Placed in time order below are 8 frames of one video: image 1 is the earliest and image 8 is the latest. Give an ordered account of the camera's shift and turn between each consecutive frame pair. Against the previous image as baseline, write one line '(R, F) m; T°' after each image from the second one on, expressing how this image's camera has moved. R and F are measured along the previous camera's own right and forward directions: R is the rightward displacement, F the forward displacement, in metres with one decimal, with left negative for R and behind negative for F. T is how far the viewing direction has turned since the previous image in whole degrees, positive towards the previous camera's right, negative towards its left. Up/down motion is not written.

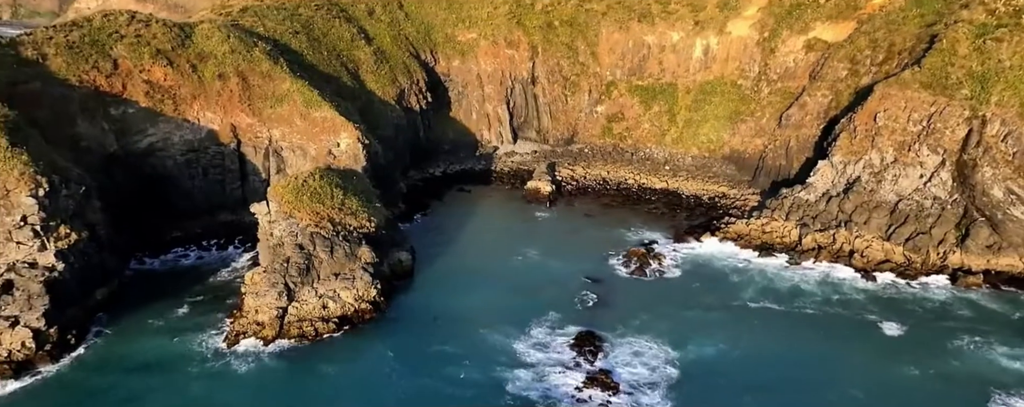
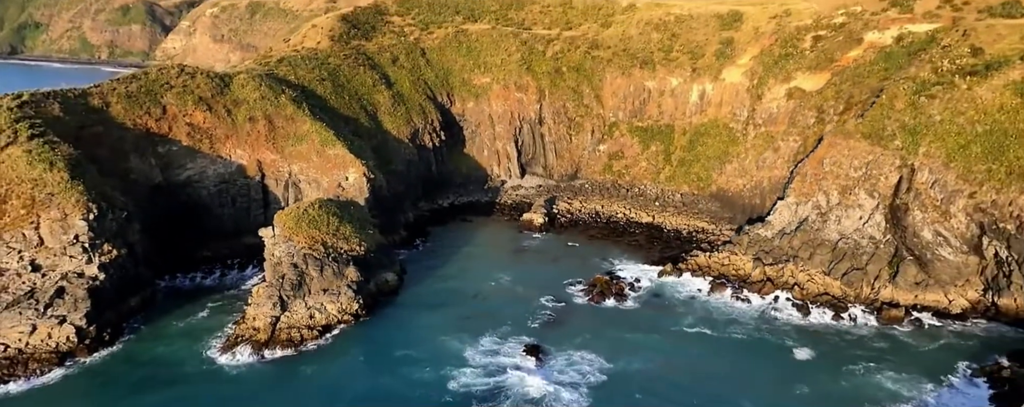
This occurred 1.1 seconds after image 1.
(+5.8, -6.1) m; -5°
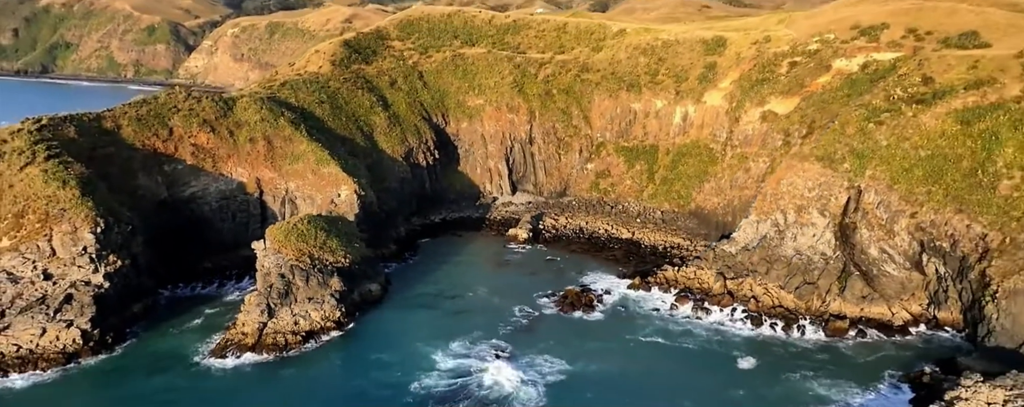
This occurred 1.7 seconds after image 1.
(+3.3, -3.7) m; -2°
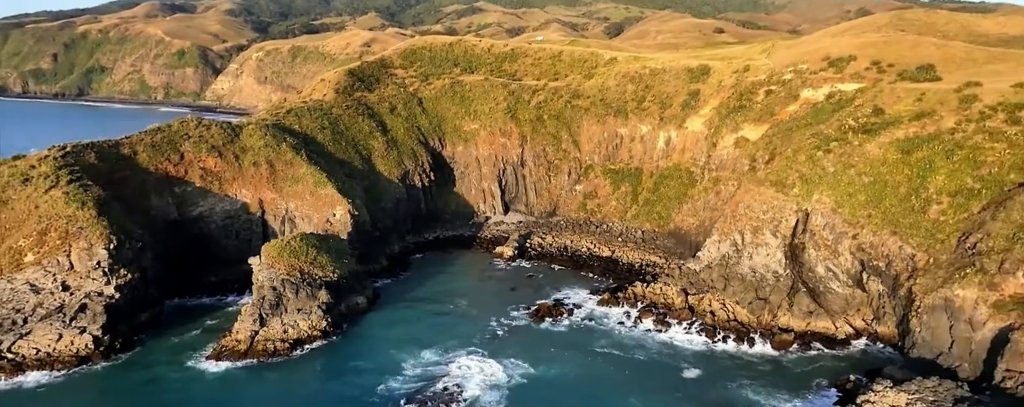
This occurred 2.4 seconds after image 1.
(+3.9, -4.5) m; -2°
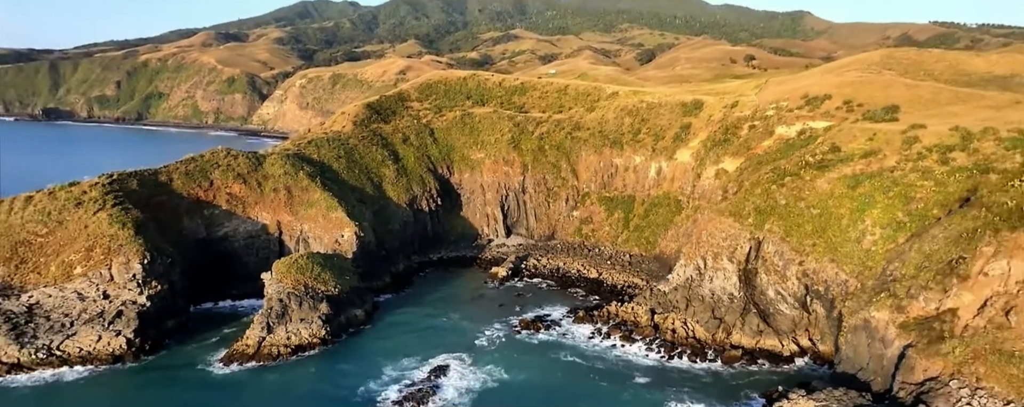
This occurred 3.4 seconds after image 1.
(+5.3, -6.6) m; -4°
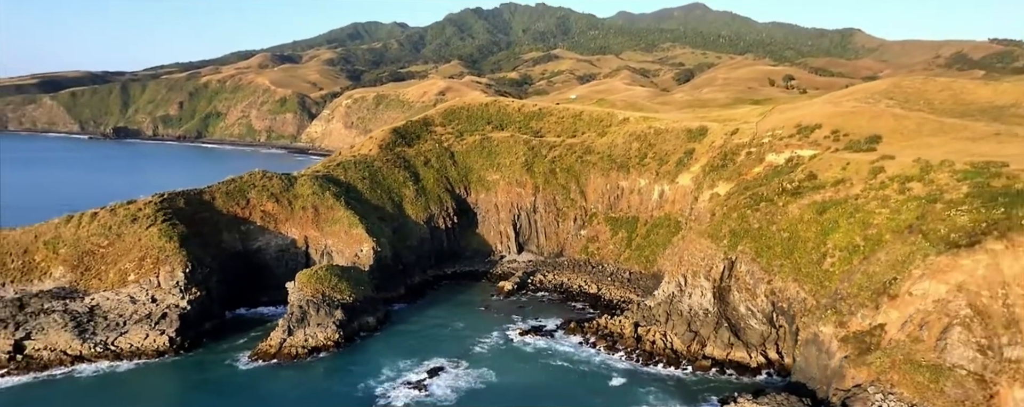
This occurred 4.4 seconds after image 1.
(+4.9, -6.6) m; -4°
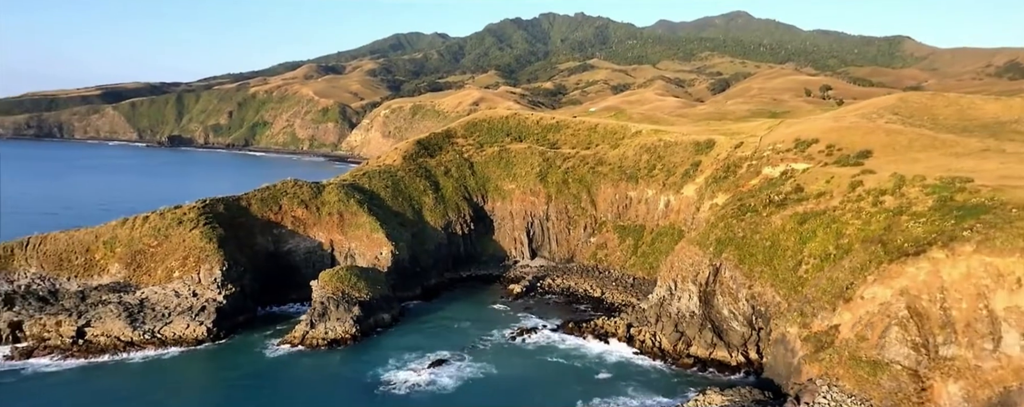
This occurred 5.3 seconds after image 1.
(+4.1, -6.0) m; -3°
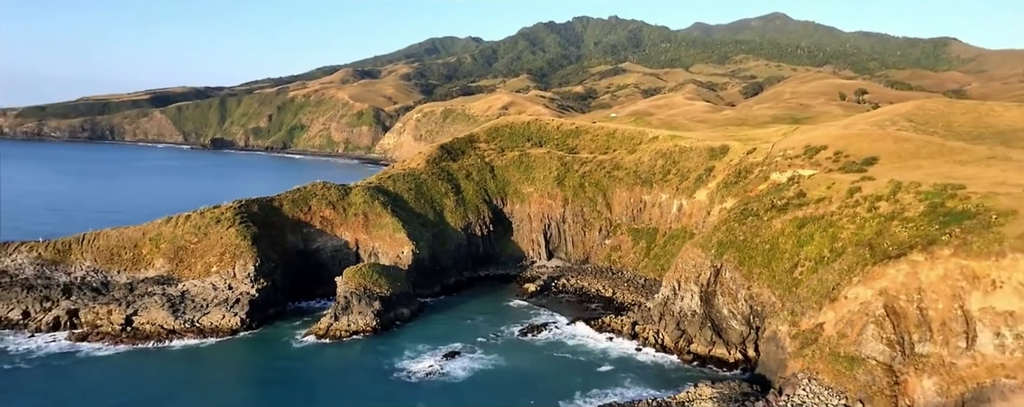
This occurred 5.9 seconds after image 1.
(+2.6, -4.1) m; -3°
